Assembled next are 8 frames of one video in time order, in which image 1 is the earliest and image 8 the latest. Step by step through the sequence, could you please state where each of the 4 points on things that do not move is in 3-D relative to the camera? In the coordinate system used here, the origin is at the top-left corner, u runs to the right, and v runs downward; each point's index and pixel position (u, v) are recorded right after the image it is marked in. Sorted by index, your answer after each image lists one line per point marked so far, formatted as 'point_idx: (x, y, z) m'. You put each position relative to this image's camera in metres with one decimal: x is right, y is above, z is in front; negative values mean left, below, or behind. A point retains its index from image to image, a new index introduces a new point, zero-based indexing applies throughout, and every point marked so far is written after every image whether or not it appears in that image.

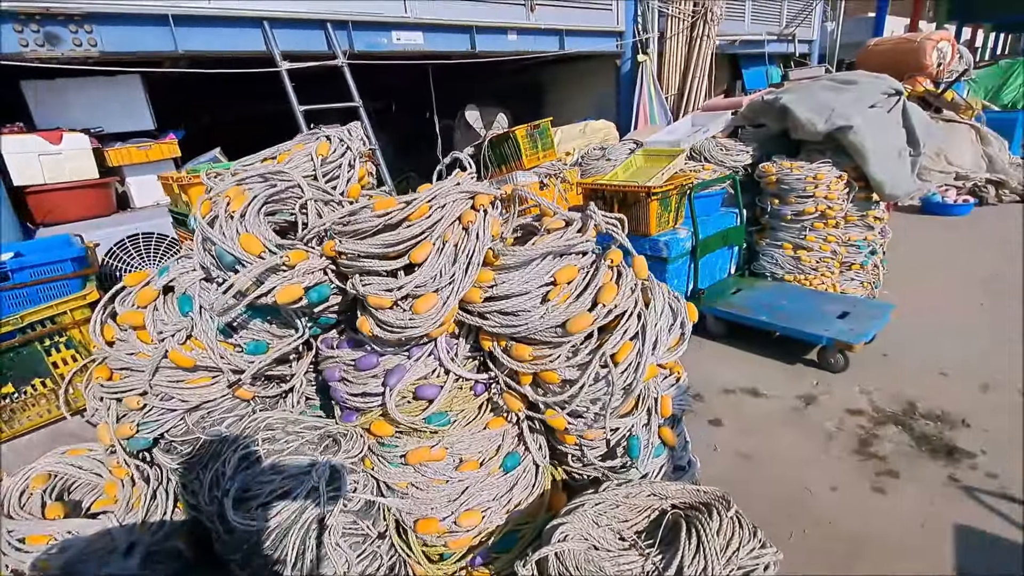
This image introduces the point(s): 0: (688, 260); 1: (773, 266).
0: (+1.0, +0.2, +2.7) m
1: (+1.6, +0.1, +3.0) m
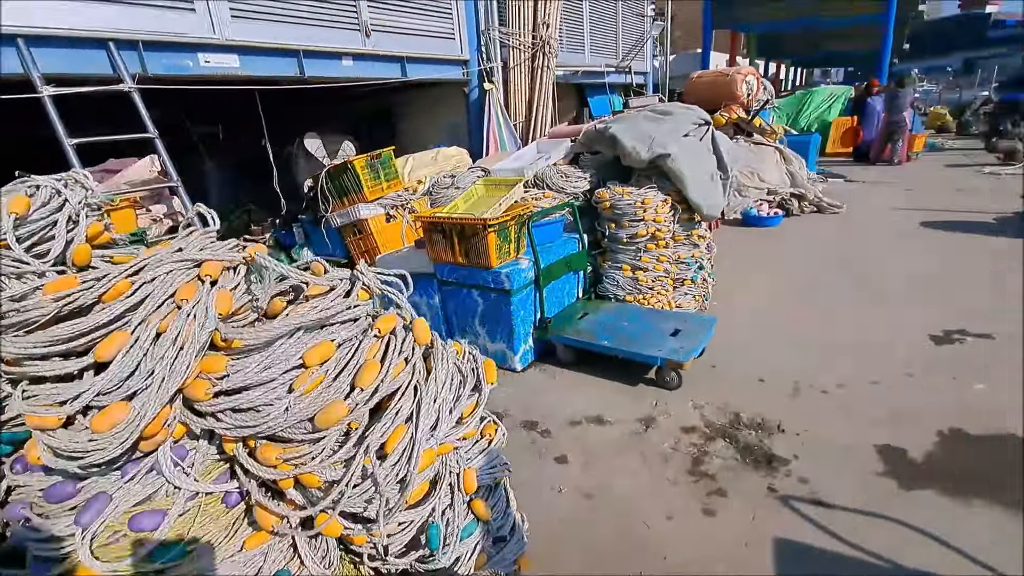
0: (+0.1, 0.0, +2.7) m
1: (+0.6, 0.0, +3.1) m
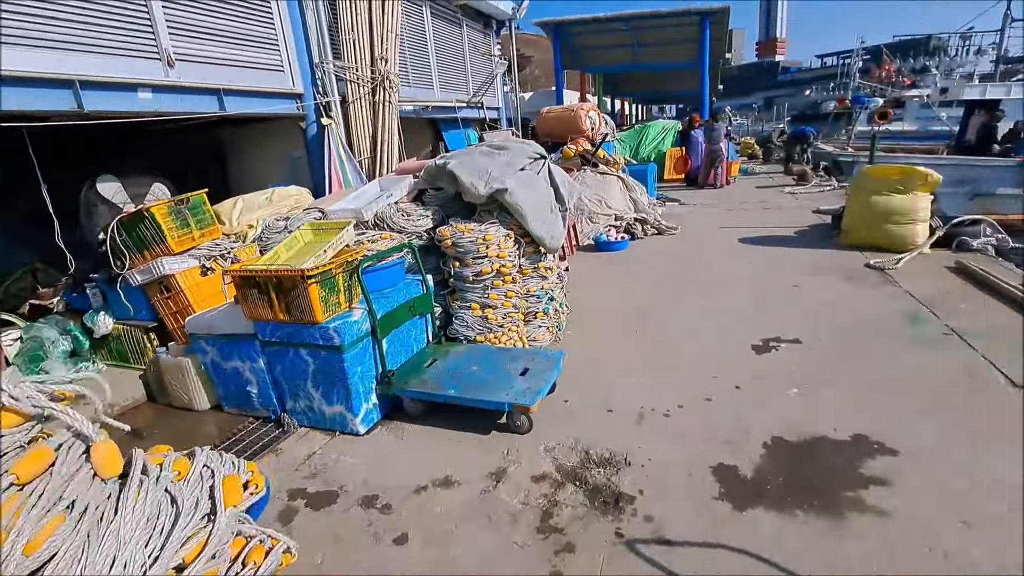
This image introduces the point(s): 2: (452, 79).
0: (-0.7, -0.3, +2.5) m
1: (-0.3, -0.2, +3.0) m
2: (-0.9, +3.2, +7.7) m
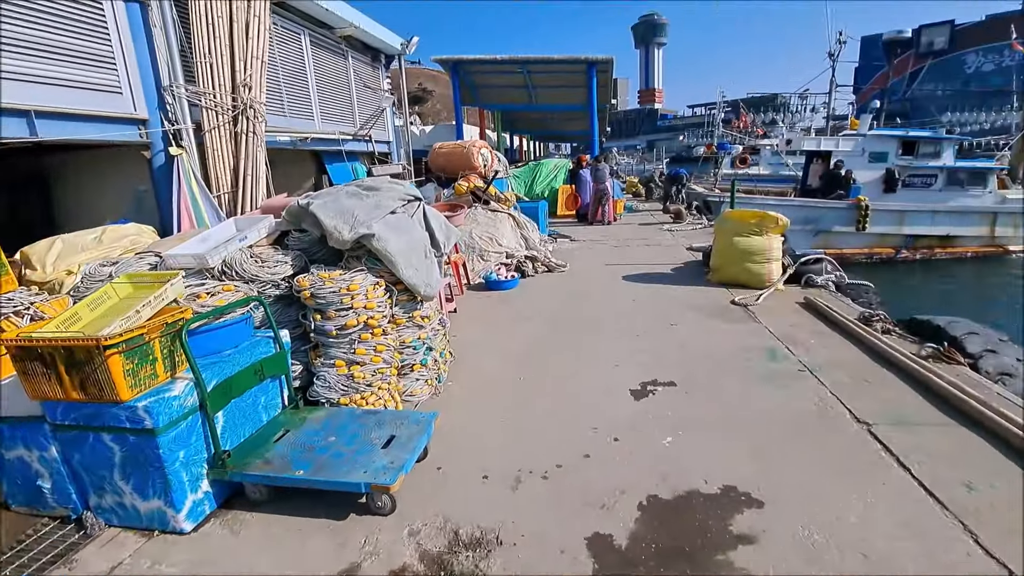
0: (-1.3, -0.5, +2.1) m
1: (-1.0, -0.5, +2.7) m
2: (-2.6, +2.6, +7.4) m
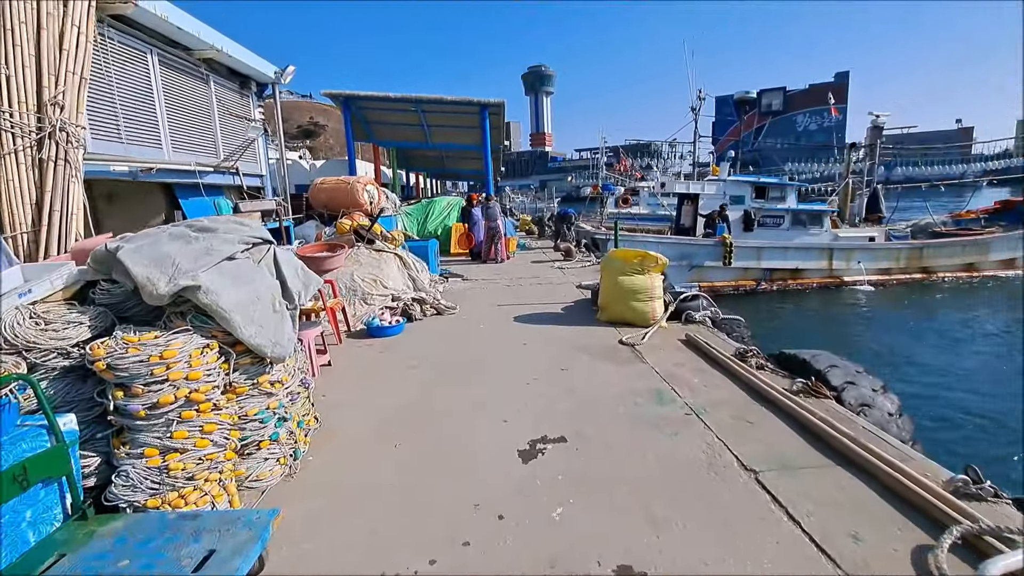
0: (-1.7, -0.8, +1.4) m
1: (-1.6, -0.8, +2.1) m
2: (-4.2, +2.0, +6.6) m
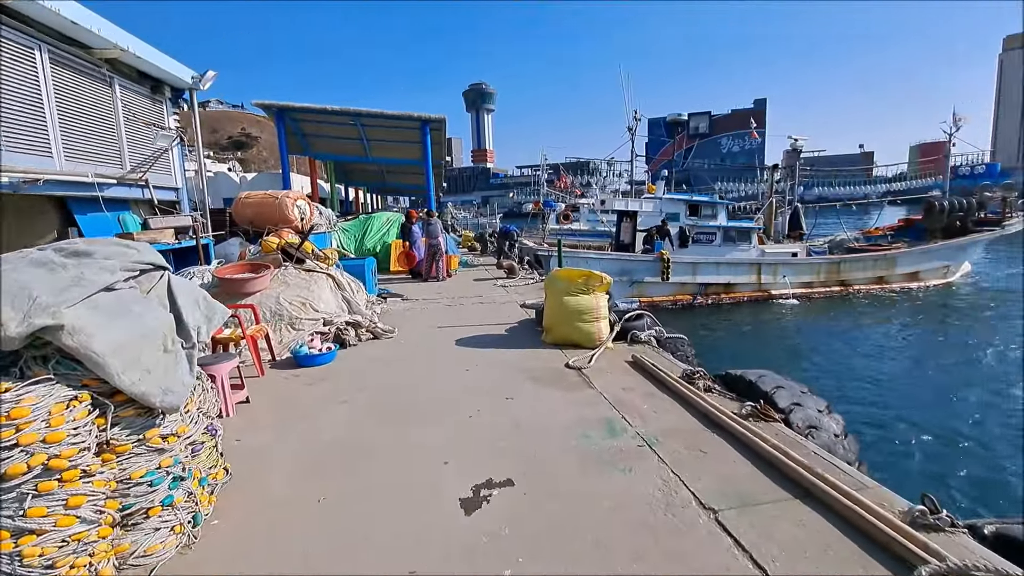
0: (-1.9, -0.9, +0.9) m
1: (-1.8, -1.0, +1.6) m
2: (-4.9, +1.7, +5.9) m
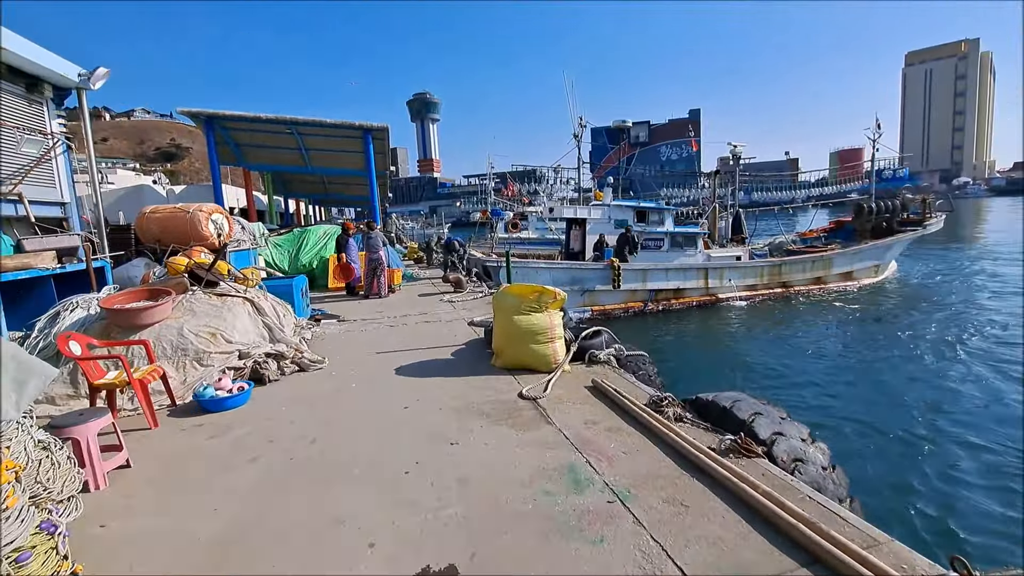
0: (-1.9, -1.1, +0.2) m
1: (-1.9, -1.1, +0.9) m
2: (-5.6, +1.3, +4.9) m
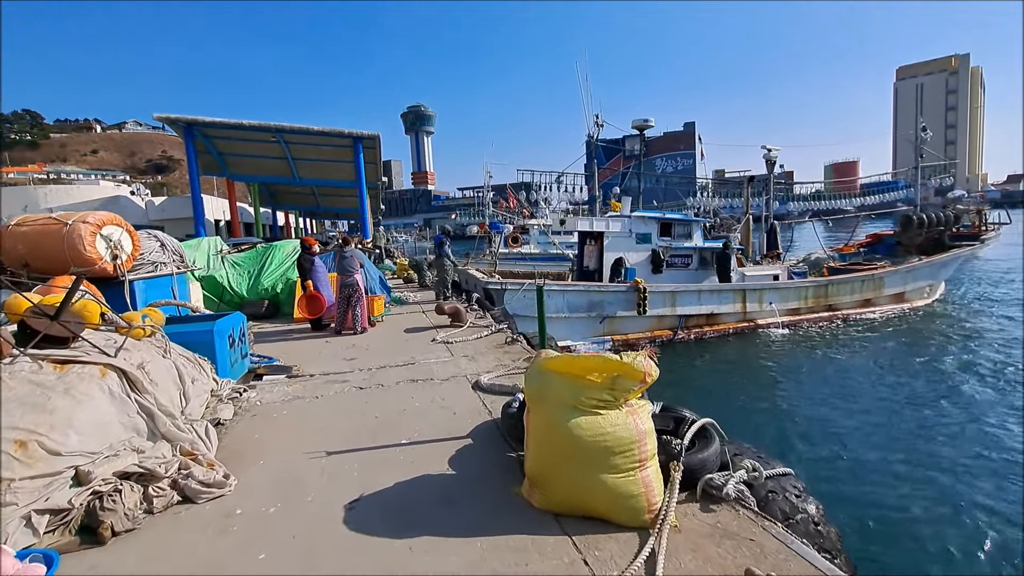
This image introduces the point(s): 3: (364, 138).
0: (-1.6, -1.3, -1.9) m
1: (-1.6, -1.4, -1.2) m
2: (-5.3, +0.9, +2.8) m
3: (-4.7, +4.7, +14.9) m
